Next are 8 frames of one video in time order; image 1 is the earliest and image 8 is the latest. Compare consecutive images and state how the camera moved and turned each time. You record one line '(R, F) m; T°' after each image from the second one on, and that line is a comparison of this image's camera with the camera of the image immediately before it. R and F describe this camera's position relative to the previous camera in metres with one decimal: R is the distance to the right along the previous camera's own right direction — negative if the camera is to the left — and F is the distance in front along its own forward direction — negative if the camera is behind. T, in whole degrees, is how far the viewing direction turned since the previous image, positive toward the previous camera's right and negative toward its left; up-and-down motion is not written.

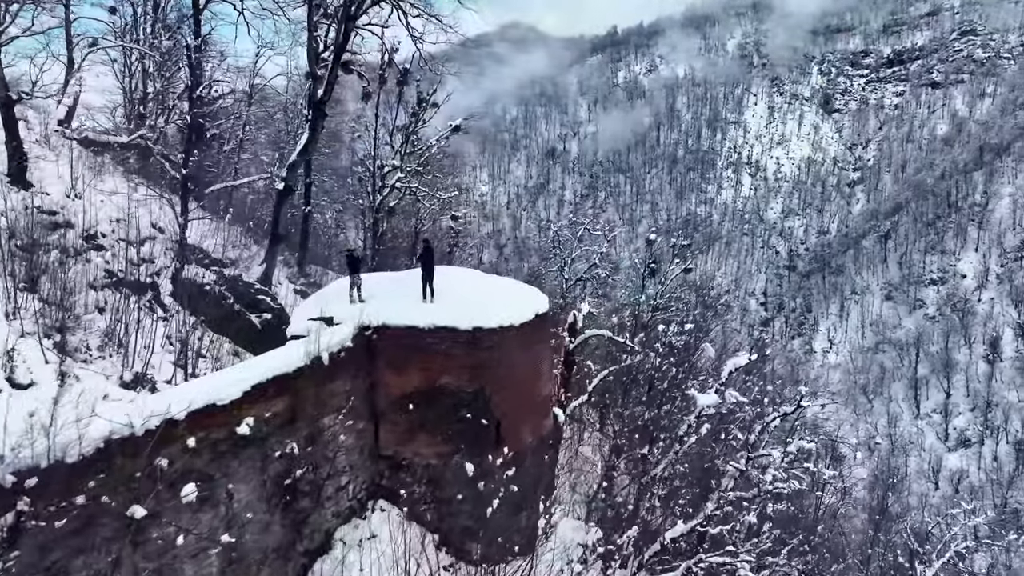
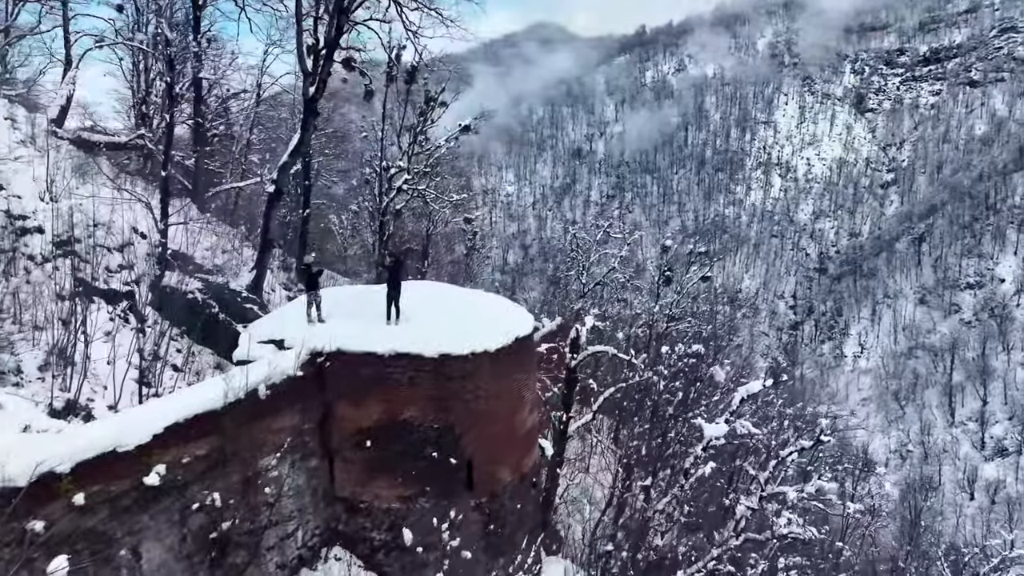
(+0.5, +0.9) m; -2°
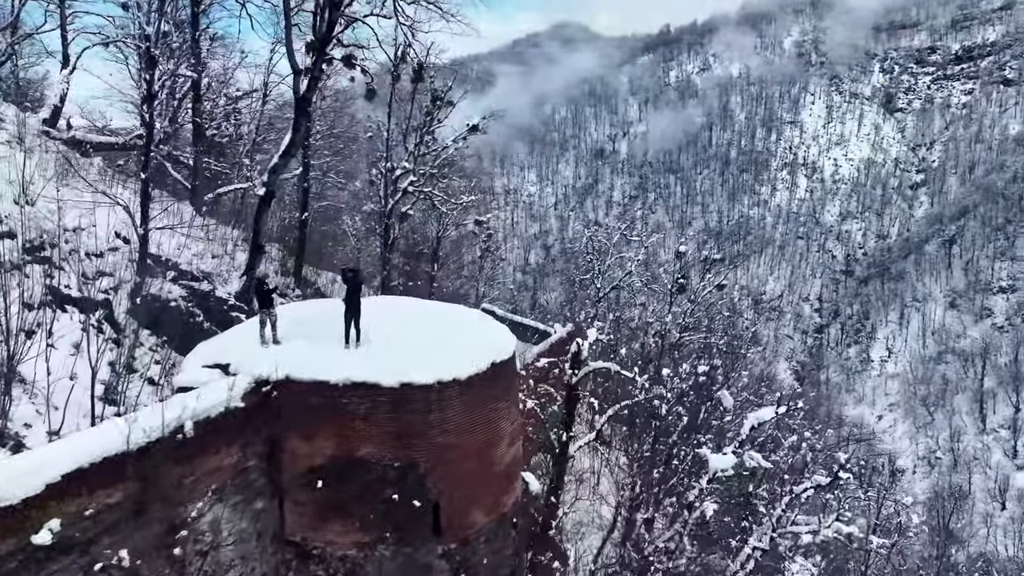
(+0.4, +0.7) m; -2°
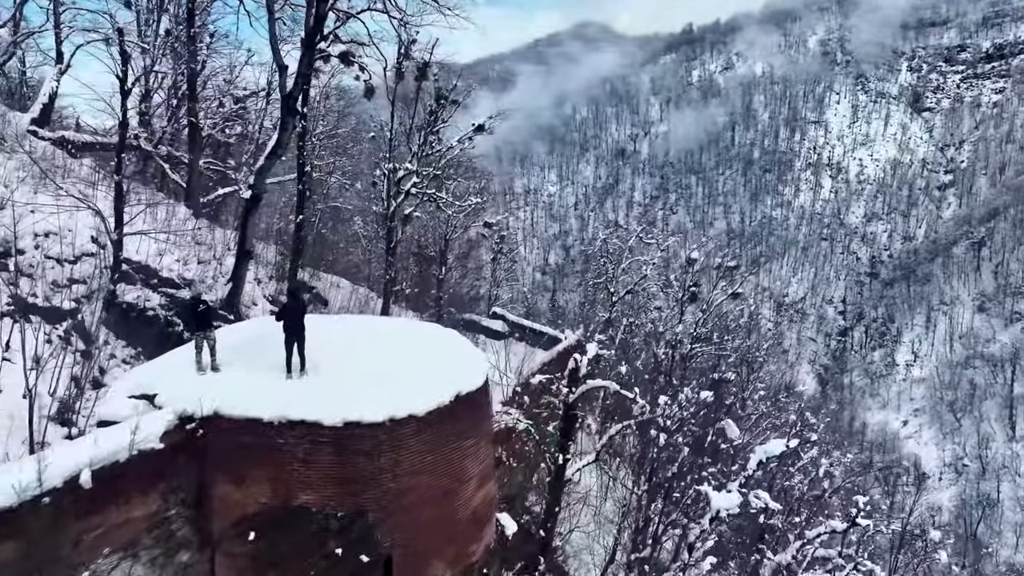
(+0.4, +0.7) m; -2°
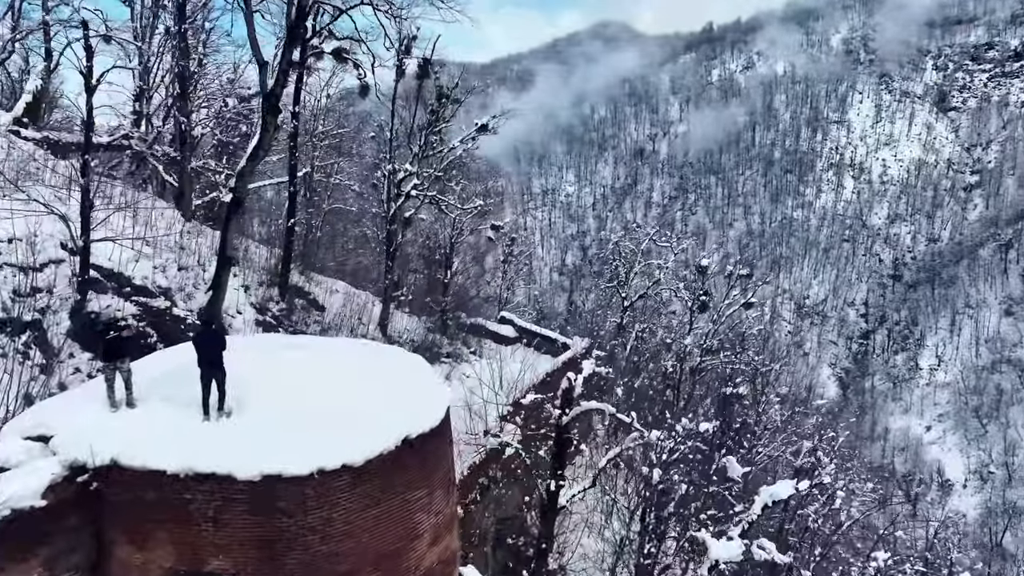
(+0.4, +0.8) m; -1°
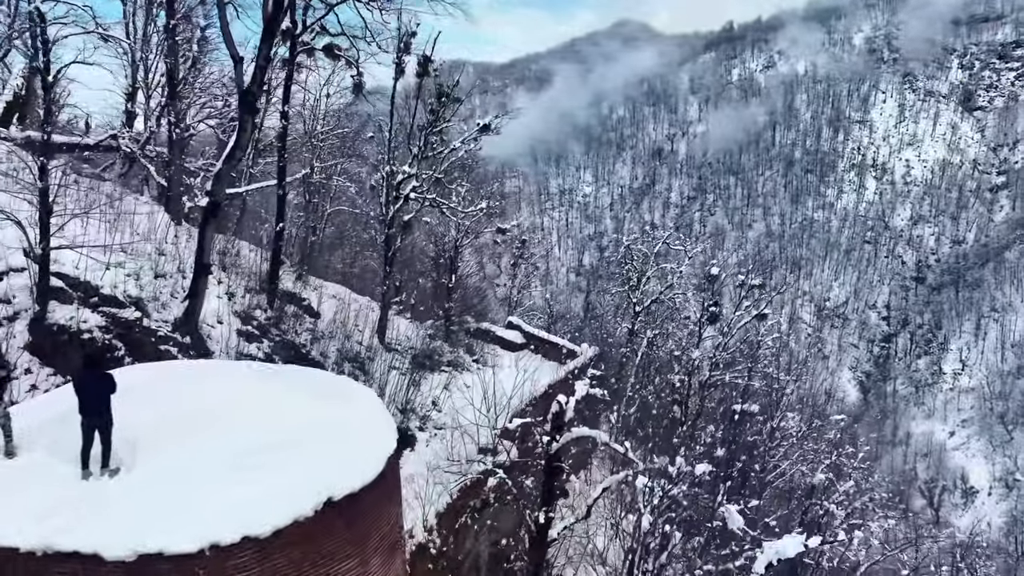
(+0.4, +0.8) m; -1°
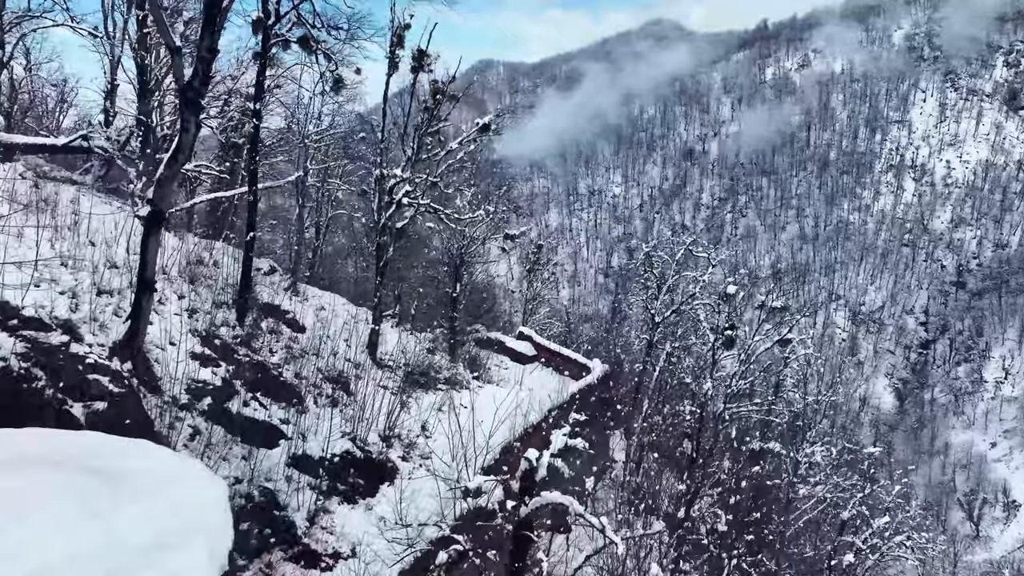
(+0.7, +1.4) m; -2°
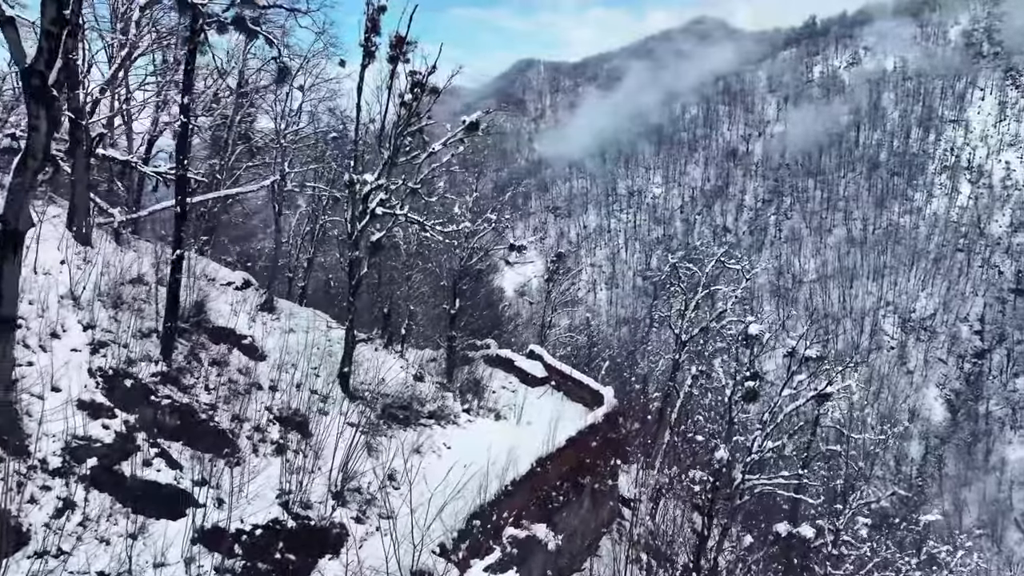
(+1.0, +2.3) m; -3°
